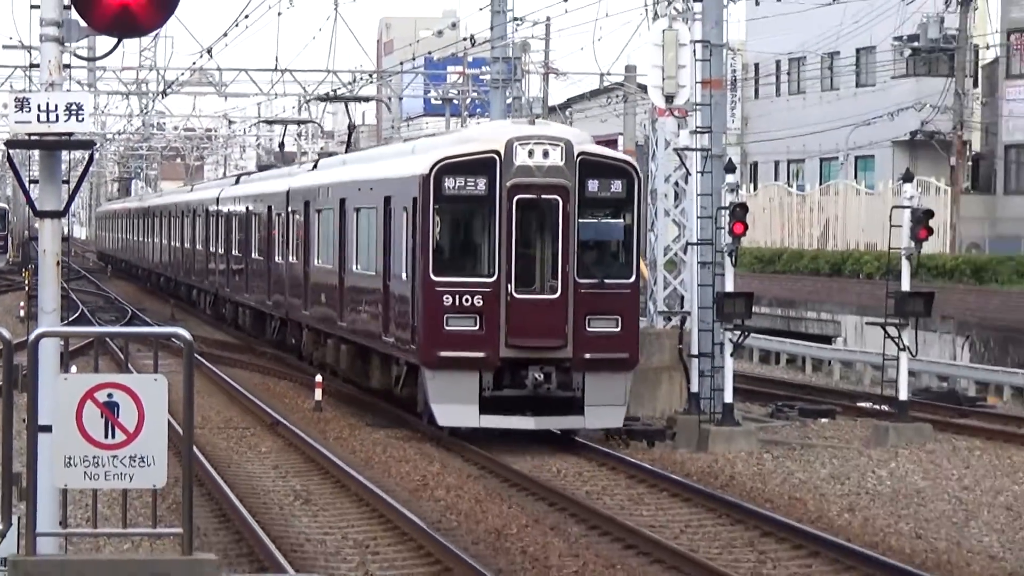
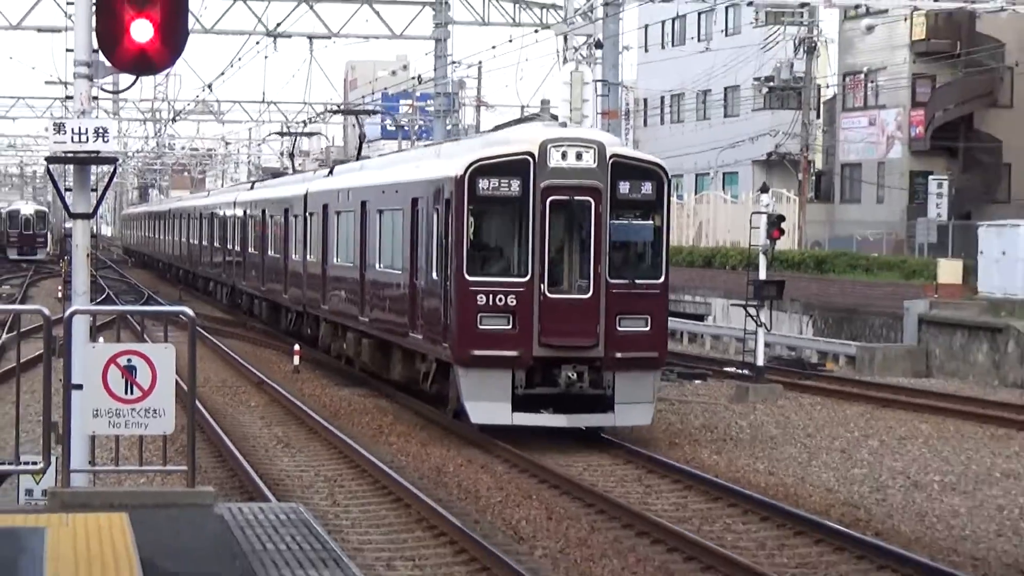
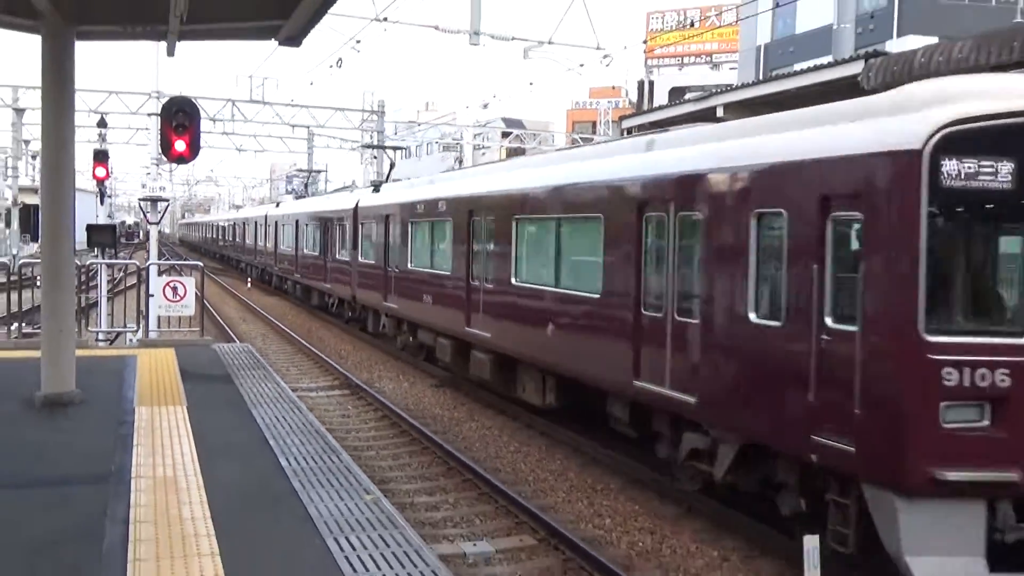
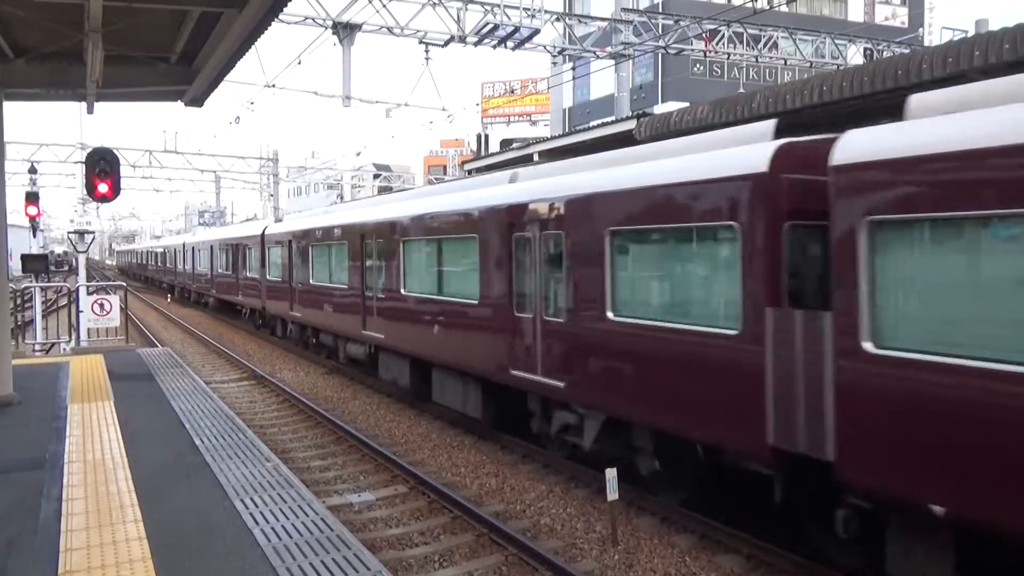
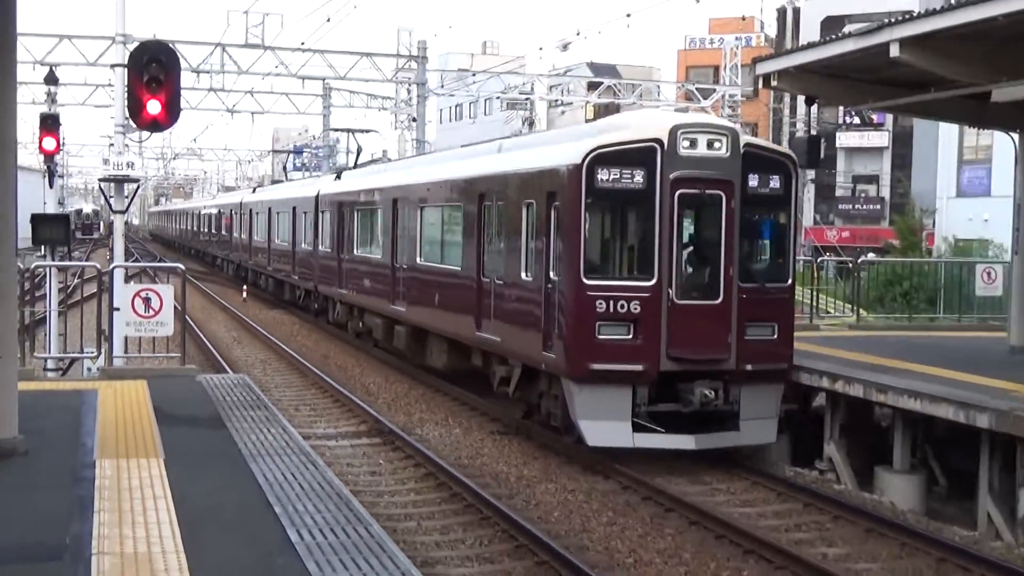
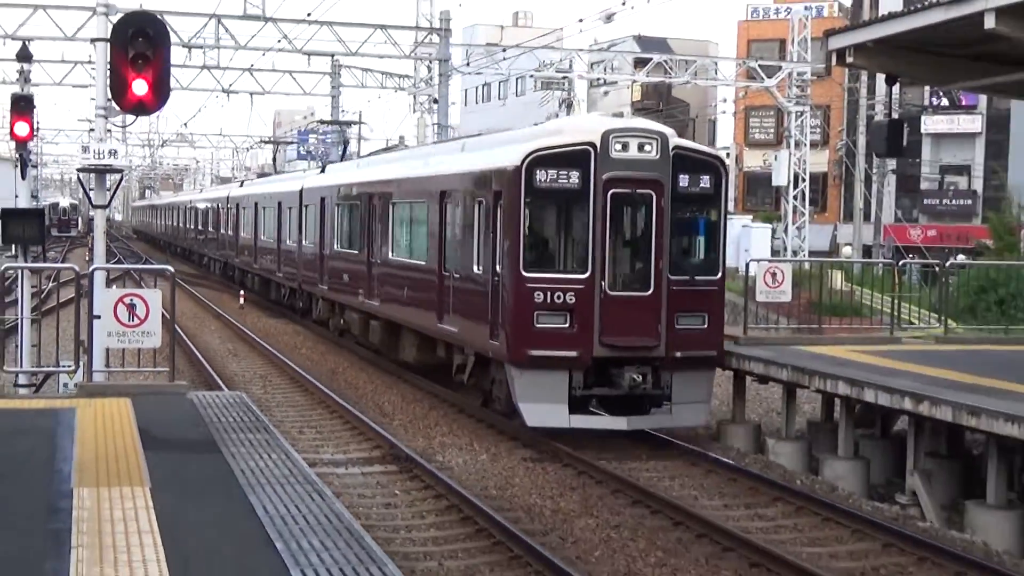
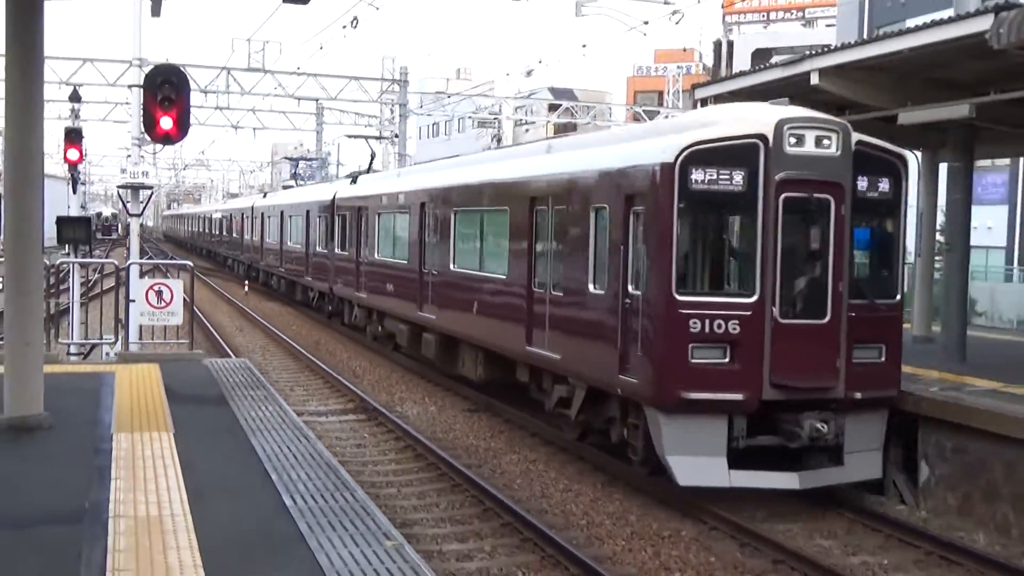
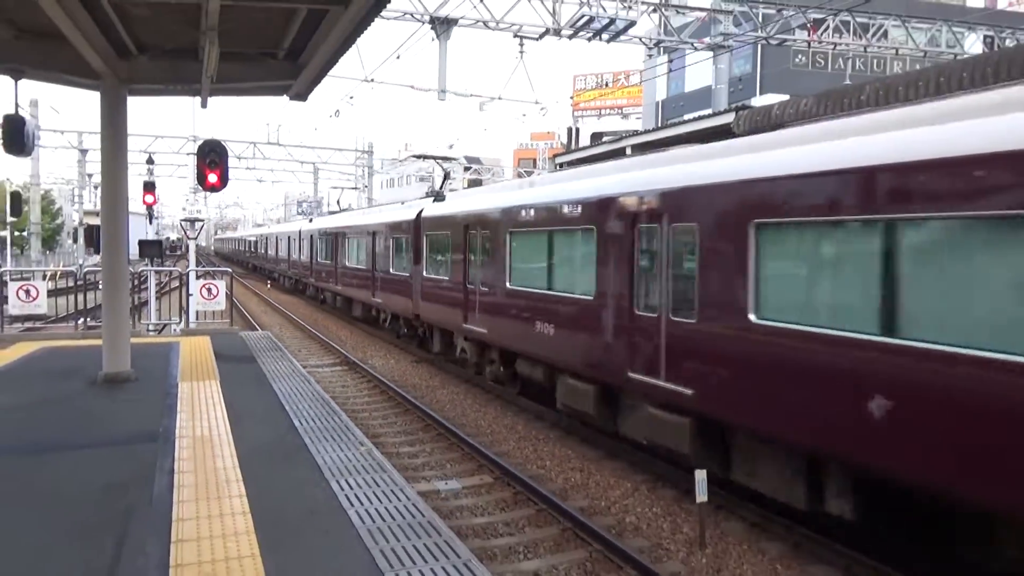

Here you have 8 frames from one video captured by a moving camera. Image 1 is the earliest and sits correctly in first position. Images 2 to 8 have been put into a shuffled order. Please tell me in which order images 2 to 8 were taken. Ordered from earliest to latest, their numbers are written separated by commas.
2, 6, 5, 7, 3, 8, 4
